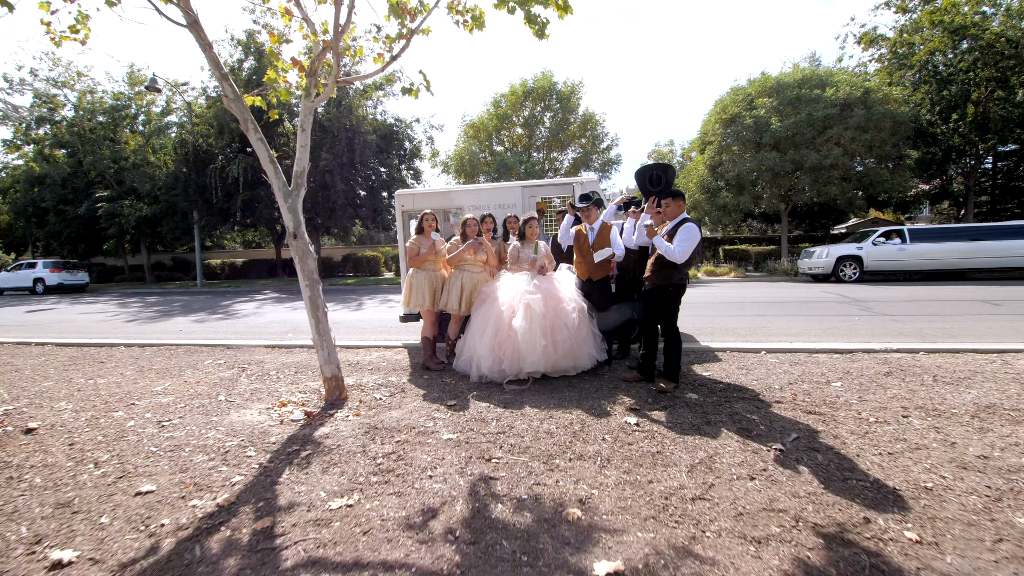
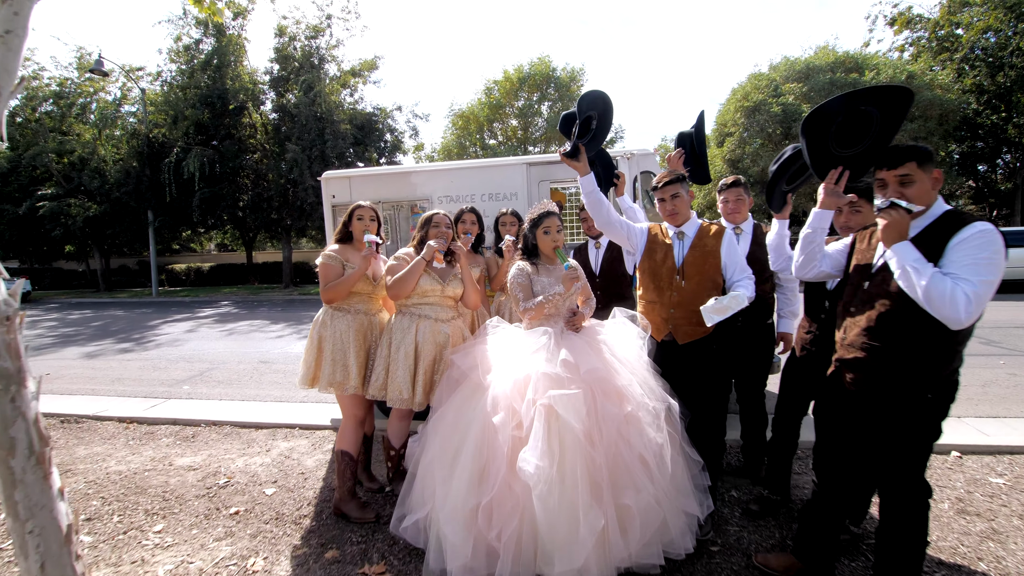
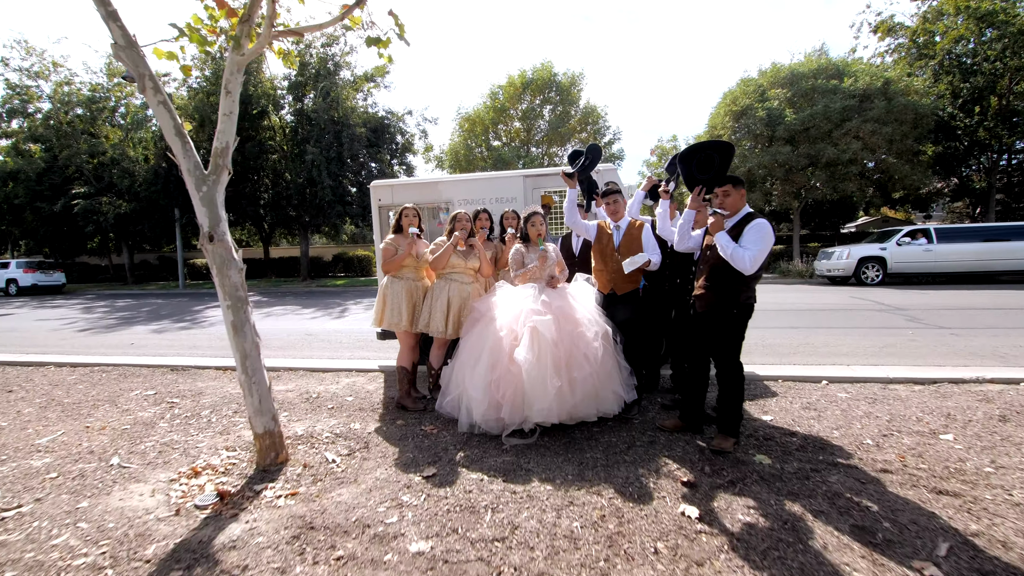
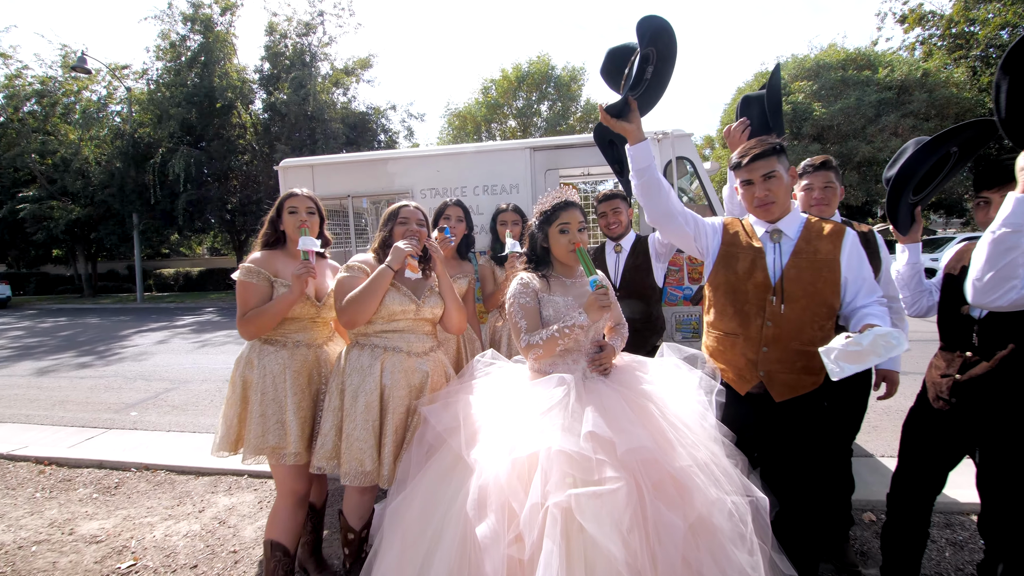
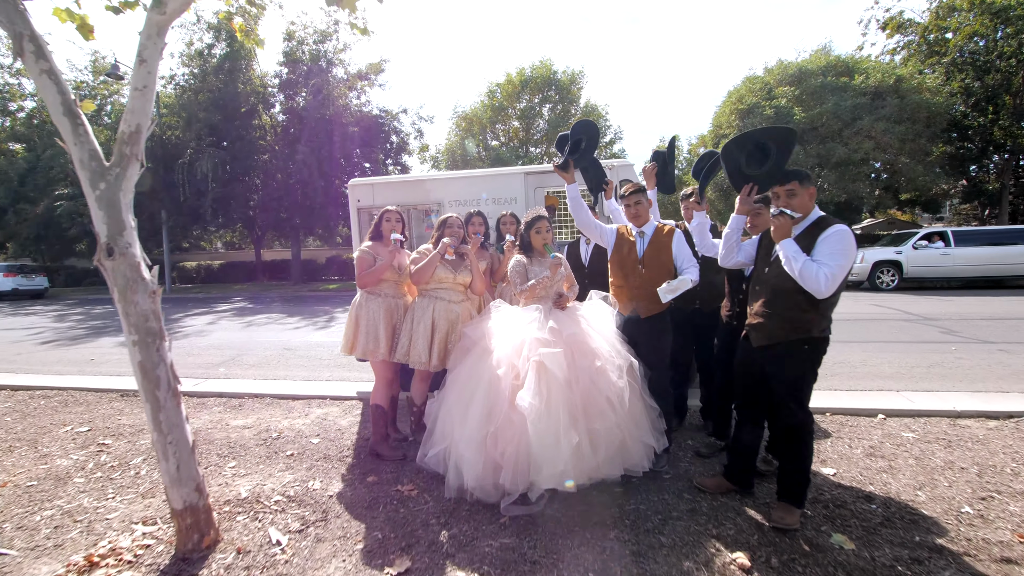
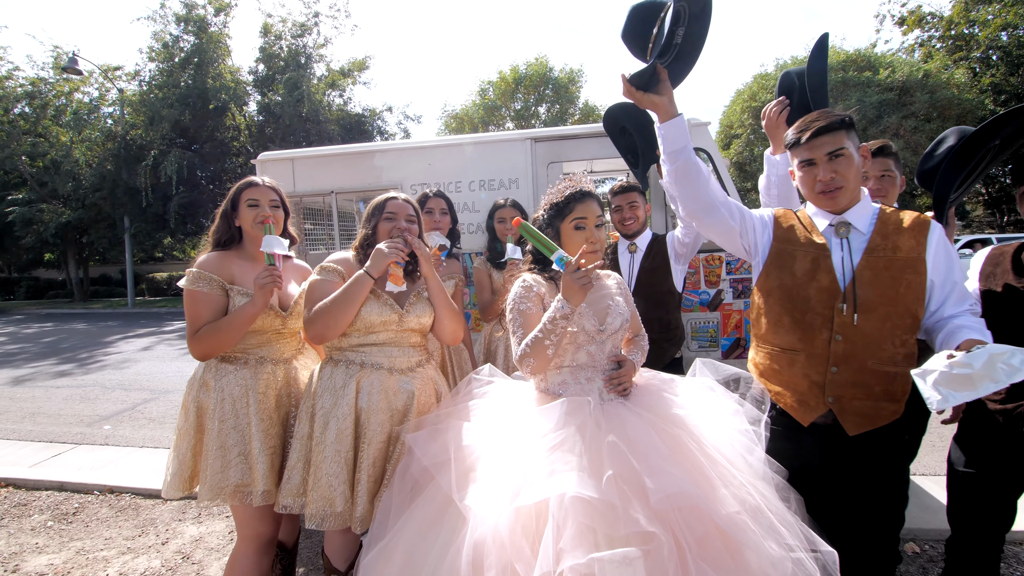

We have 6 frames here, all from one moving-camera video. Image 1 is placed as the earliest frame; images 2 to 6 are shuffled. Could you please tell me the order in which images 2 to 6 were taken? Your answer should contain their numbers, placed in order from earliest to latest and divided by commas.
3, 5, 2, 4, 6
